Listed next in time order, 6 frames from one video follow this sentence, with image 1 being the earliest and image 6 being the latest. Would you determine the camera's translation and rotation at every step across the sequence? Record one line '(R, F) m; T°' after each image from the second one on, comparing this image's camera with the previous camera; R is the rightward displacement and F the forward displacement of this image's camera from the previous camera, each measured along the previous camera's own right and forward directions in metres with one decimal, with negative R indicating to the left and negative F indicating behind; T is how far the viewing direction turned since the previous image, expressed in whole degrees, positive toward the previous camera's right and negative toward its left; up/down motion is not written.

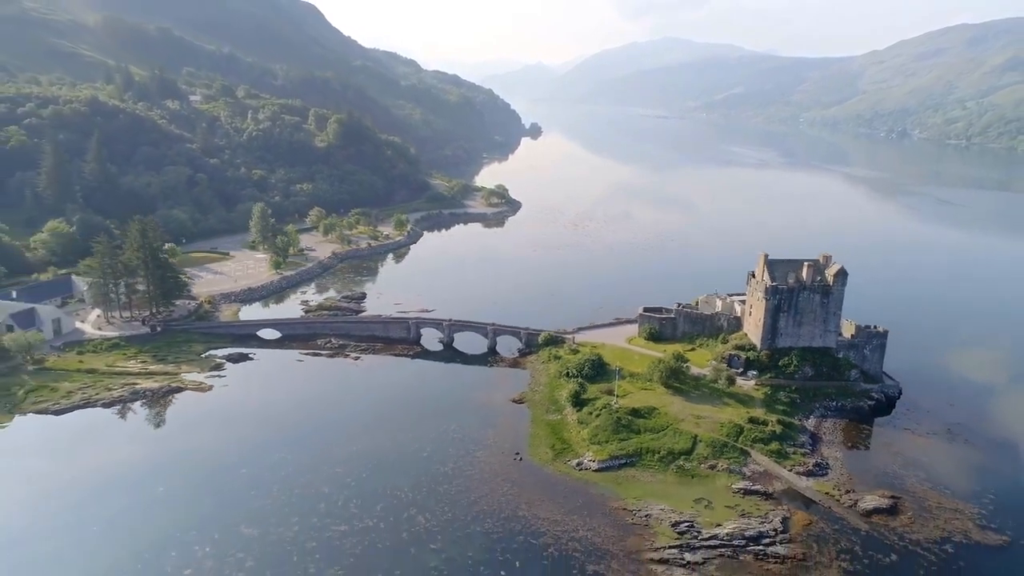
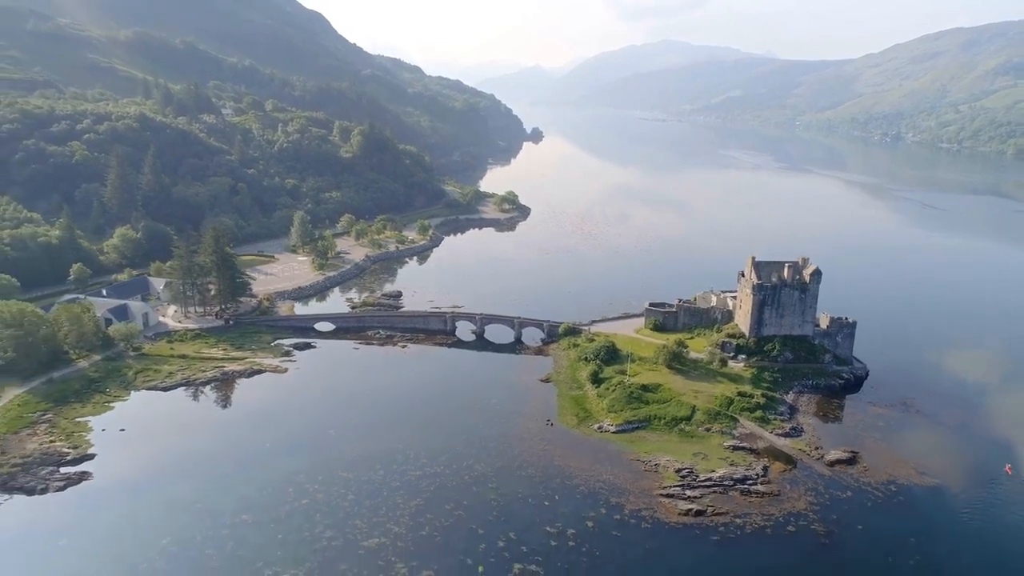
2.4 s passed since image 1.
(-2.0, -7.2) m; 0°
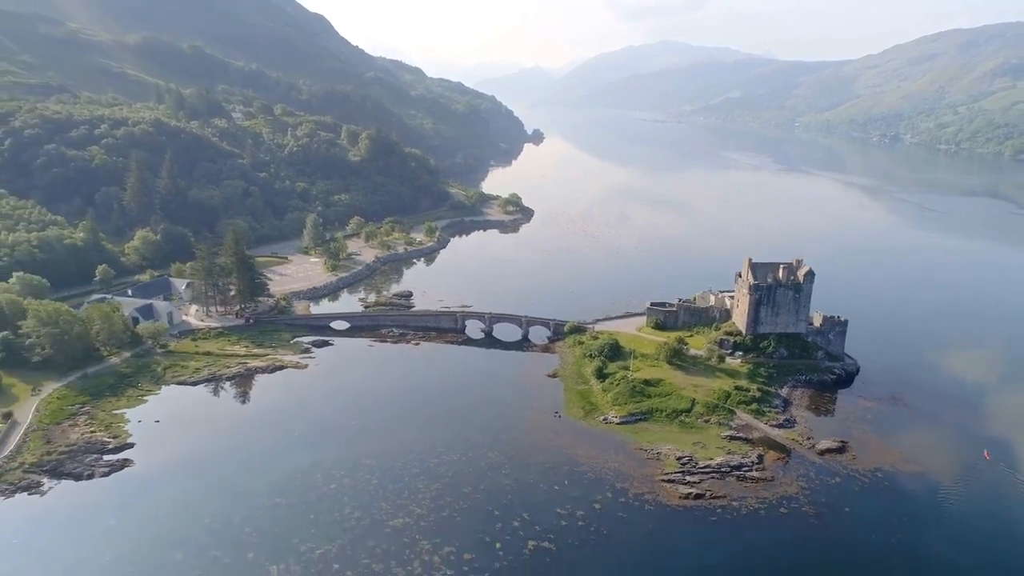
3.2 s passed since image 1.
(-0.7, -2.4) m; 0°
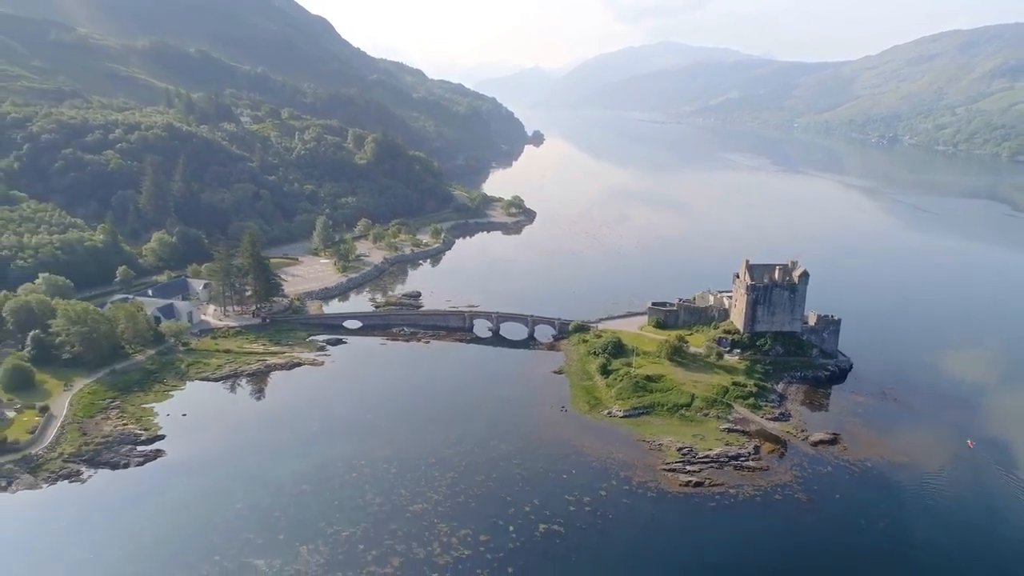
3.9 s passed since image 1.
(-0.6, -2.1) m; 0°
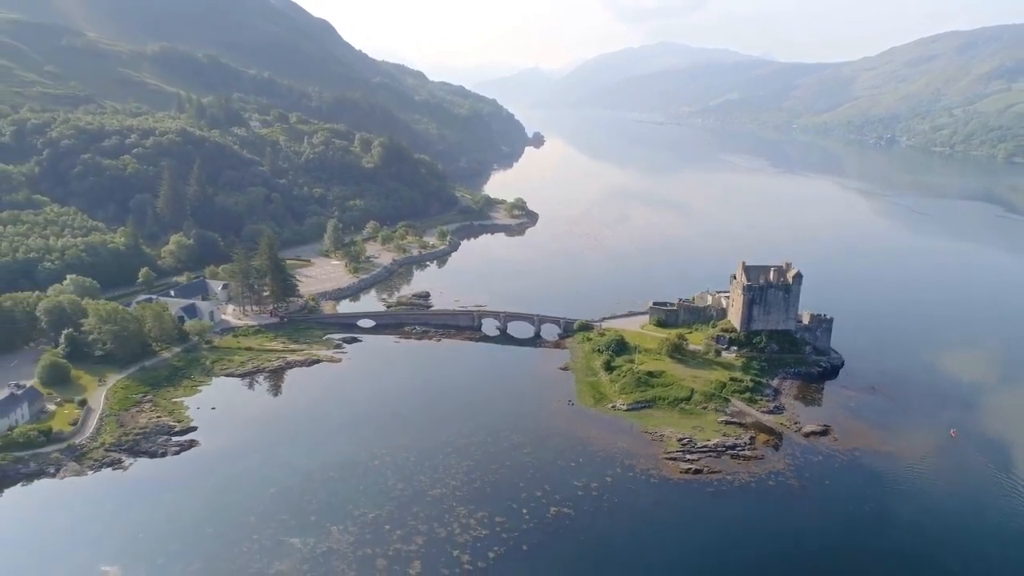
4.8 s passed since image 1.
(-0.7, -2.6) m; 0°
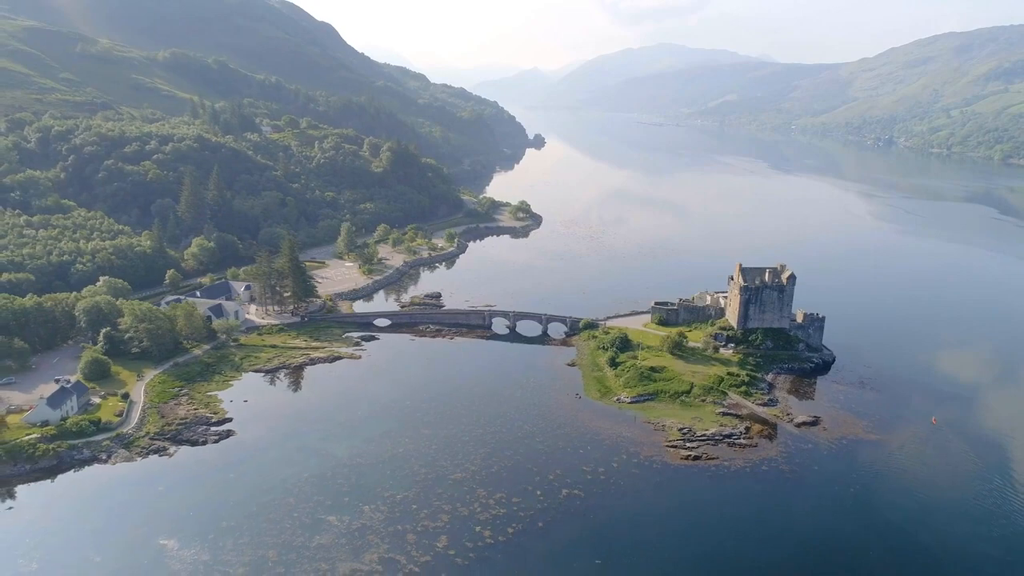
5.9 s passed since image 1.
(-0.9, -3.2) m; 0°
